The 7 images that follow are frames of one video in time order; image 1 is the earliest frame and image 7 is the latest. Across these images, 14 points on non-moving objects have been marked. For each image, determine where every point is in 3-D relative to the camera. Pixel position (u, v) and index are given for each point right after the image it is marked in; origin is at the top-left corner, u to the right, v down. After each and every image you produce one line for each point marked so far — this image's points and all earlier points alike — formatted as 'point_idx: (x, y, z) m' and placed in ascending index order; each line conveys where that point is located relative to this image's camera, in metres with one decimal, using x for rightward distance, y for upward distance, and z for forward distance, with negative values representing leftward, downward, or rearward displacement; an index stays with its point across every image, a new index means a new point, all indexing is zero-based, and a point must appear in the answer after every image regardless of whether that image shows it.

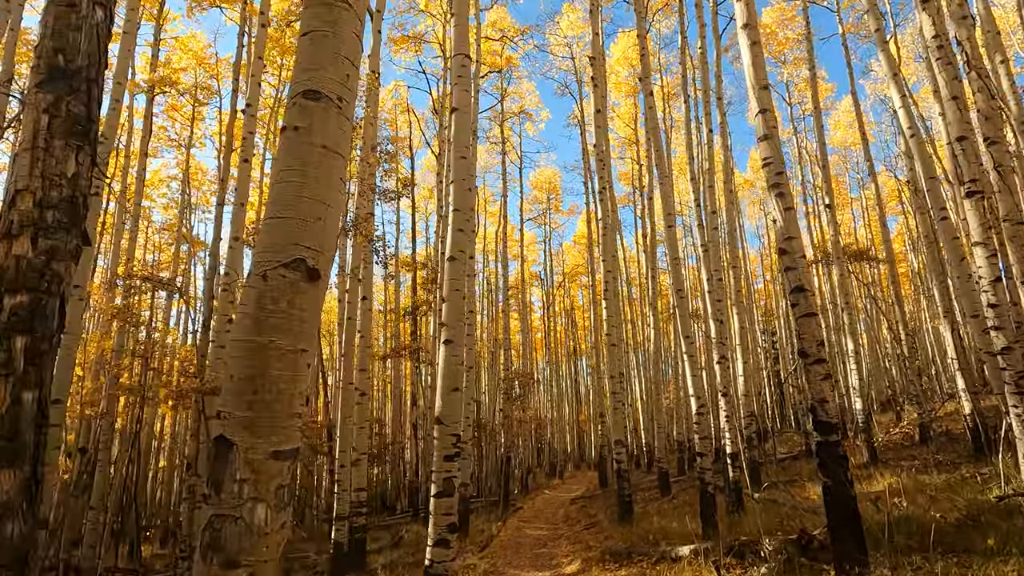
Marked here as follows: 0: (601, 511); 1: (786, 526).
0: (+1.6, -3.9, +9.3) m
1: (+2.5, -2.2, +4.9) m
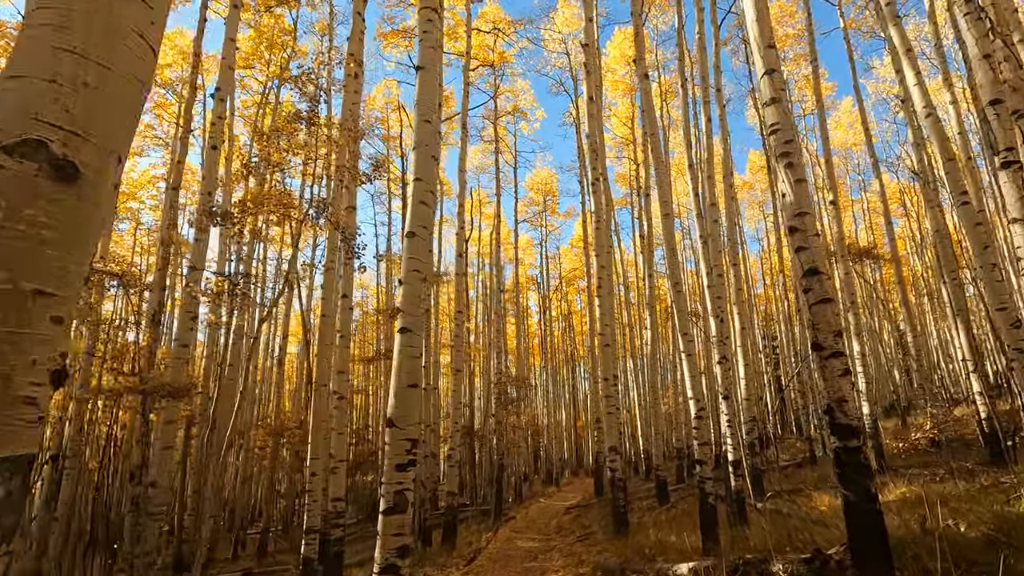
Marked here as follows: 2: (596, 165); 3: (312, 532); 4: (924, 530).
0: (+1.4, -3.9, +8.9) m
1: (+2.4, -2.1, +4.5) m
2: (+1.2, +1.7, +7.2) m
3: (-2.3, -2.8, +6.1) m
4: (+3.3, -1.9, +4.2) m
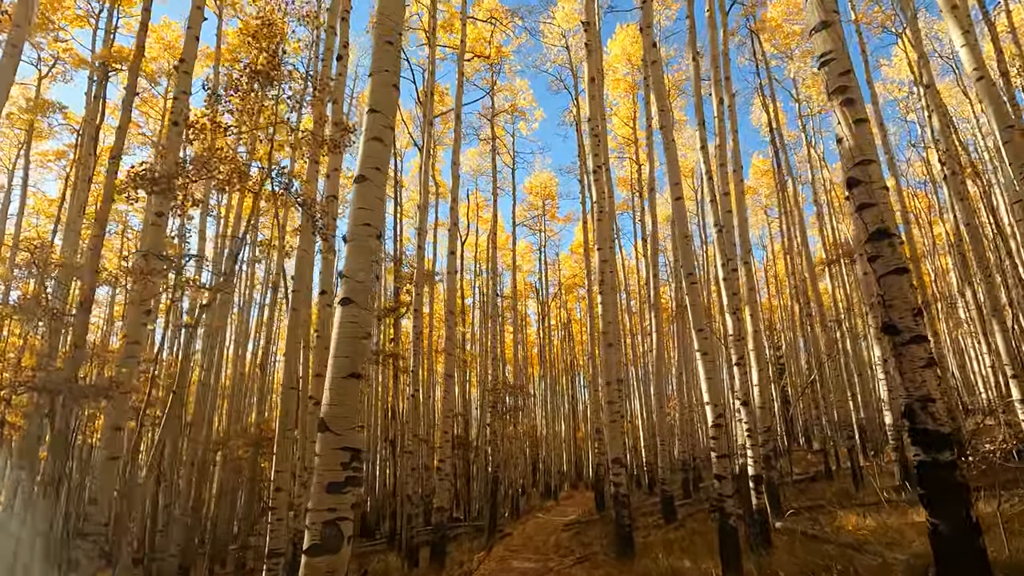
0: (+1.3, -3.9, +8.2) m
1: (+2.3, -2.1, +3.9) m
2: (+1.1, +1.7, +6.7) m
3: (-2.4, -2.7, +5.4) m
4: (+3.2, -1.8, +3.6) m
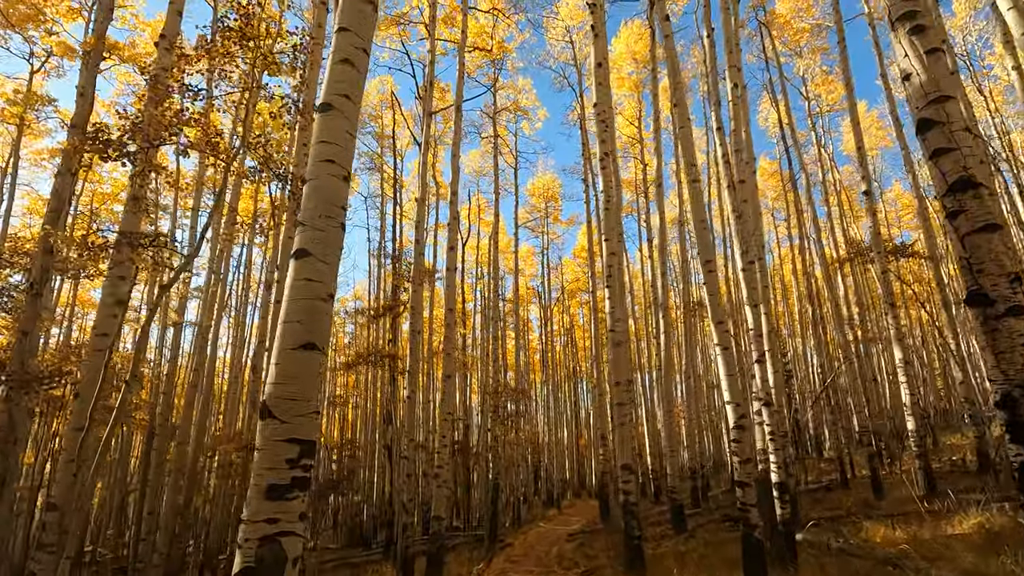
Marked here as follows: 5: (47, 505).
0: (+1.3, -3.9, +7.8) m
1: (+2.3, -2.0, +3.4) m
2: (+1.1, +1.8, +6.3) m
3: (-2.4, -2.6, +5.0) m
4: (+3.2, -1.7, +3.1) m
5: (-3.7, -1.7, +4.3) m
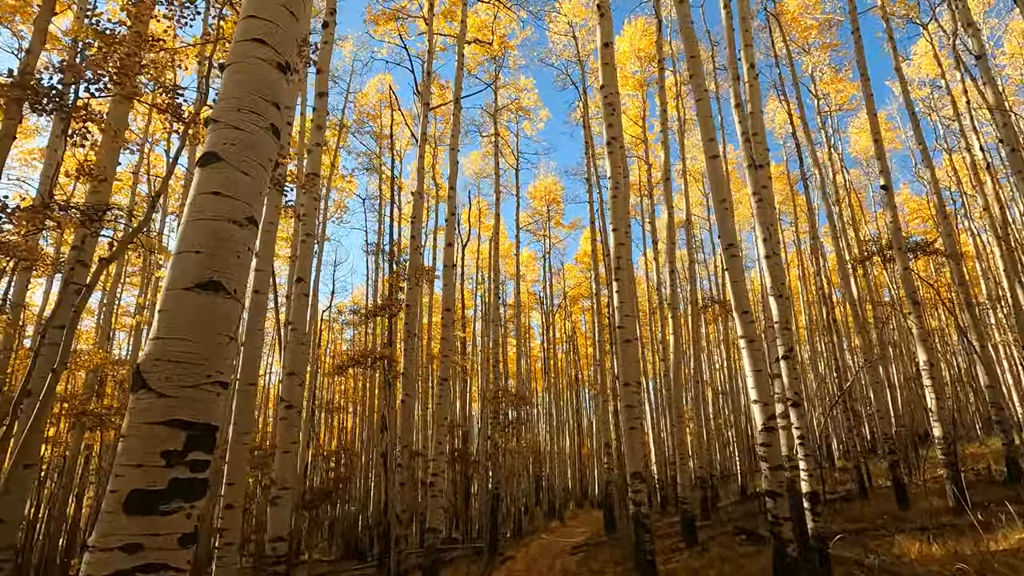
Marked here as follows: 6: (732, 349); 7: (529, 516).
0: (+1.3, -3.8, +7.3) m
1: (+2.3, -1.8, +3.0) m
2: (+1.1, +1.8, +5.9) m
3: (-2.4, -2.5, +4.5) m
4: (+3.2, -1.6, +2.7) m
5: (-3.7, -1.6, +3.8) m
6: (+6.0, -1.7, +14.7) m
7: (+0.5, -6.9, +16.2) m
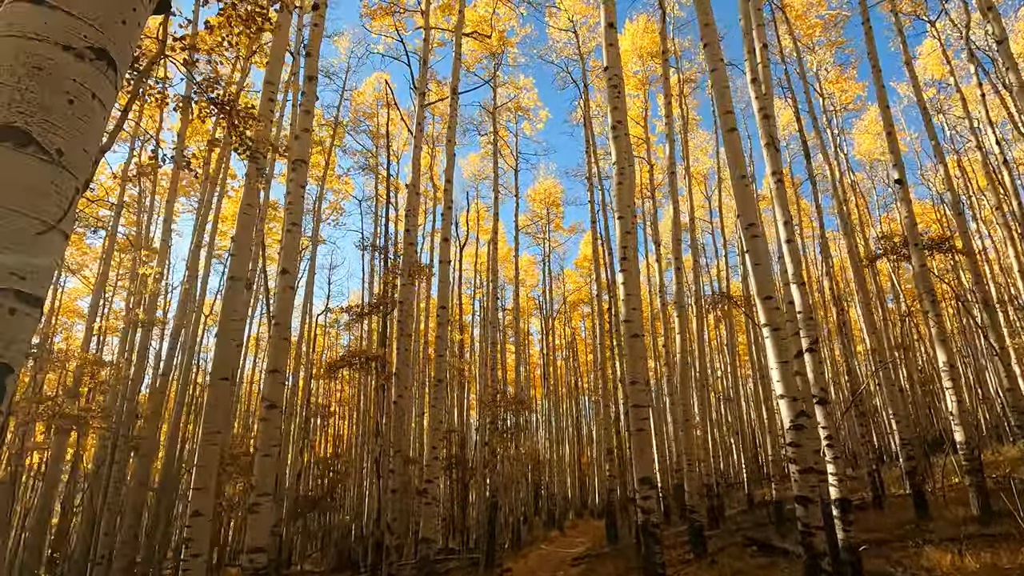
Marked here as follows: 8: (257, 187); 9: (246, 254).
0: (+1.3, -3.8, +6.9) m
1: (+2.3, -1.7, +2.6) m
2: (+1.1, +1.9, +5.6) m
3: (-2.4, -2.4, +4.2) m
4: (+3.2, -1.5, +2.3) m
5: (-3.7, -1.5, +3.5) m
6: (+6.0, -1.8, +14.3) m
7: (+0.5, -7.0, +15.7) m
8: (-2.1, +0.8, +4.3) m
9: (-2.1, +0.3, +4.1) m
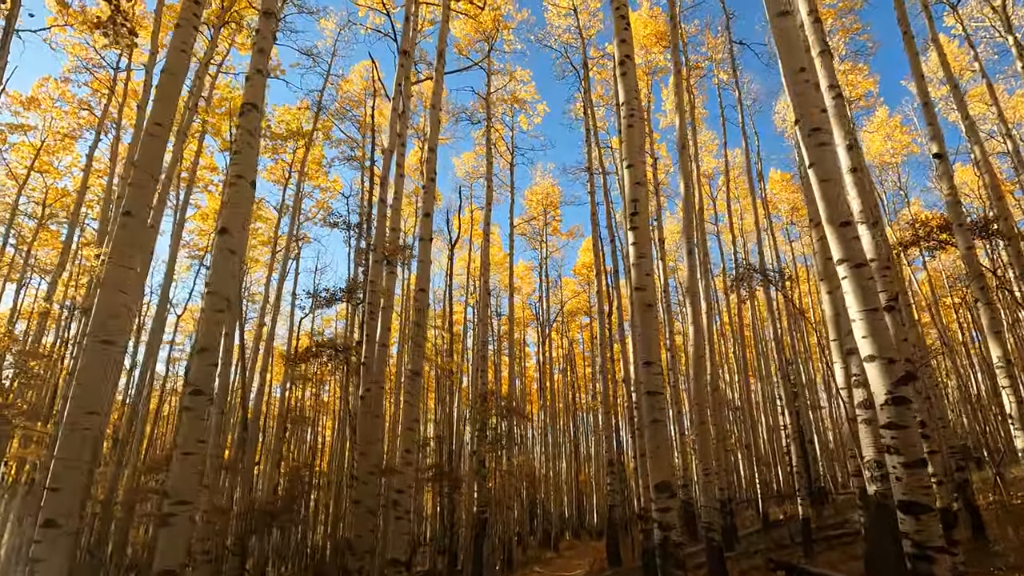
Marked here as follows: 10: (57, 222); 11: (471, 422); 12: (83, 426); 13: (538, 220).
0: (+1.2, -3.5, +5.8) m
1: (+2.2, -1.4, +1.6) m
2: (+1.0, +2.2, +4.7) m
3: (-2.5, -2.1, +3.1) m
4: (+3.1, -1.1, +1.3) m
5: (-3.9, -1.1, +2.5) m
6: (+5.8, -1.8, +13.3) m
7: (+0.3, -7.1, +14.6) m
8: (-2.2, +1.2, +3.4) m
9: (-2.2, +0.6, +3.2) m
10: (-12.8, +1.9, +14.9) m
11: (-0.9, -3.1, +12.3) m
12: (-2.2, -0.7, +2.8) m
13: (+0.9, +2.5, +18.6) m
